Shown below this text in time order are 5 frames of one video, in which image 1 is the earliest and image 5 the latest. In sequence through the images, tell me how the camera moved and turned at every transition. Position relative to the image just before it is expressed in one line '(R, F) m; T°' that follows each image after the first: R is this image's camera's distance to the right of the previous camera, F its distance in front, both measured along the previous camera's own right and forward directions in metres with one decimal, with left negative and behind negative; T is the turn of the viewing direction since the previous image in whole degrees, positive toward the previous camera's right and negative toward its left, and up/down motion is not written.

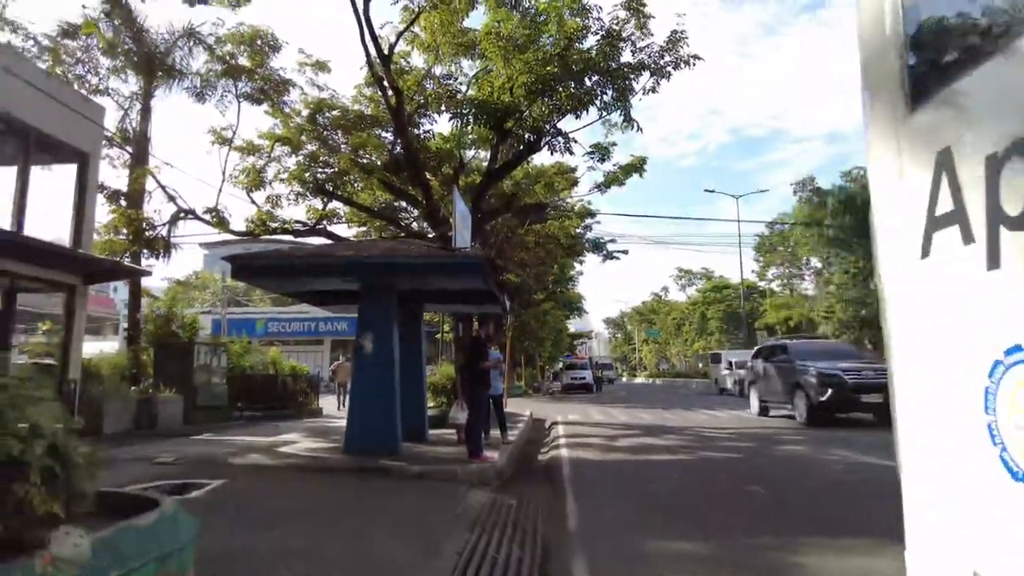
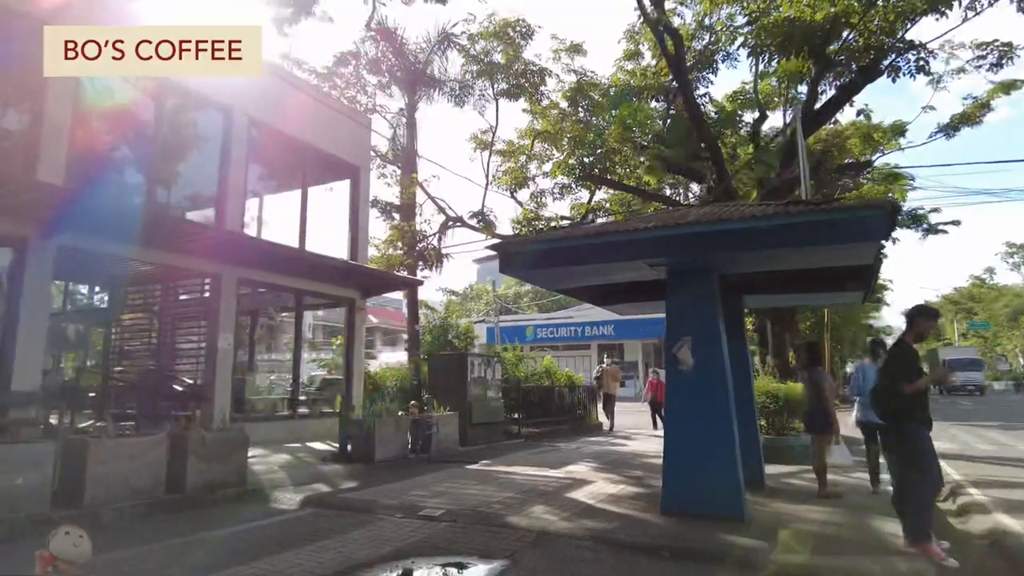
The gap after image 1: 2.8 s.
(-1.0, +2.5) m; -22°
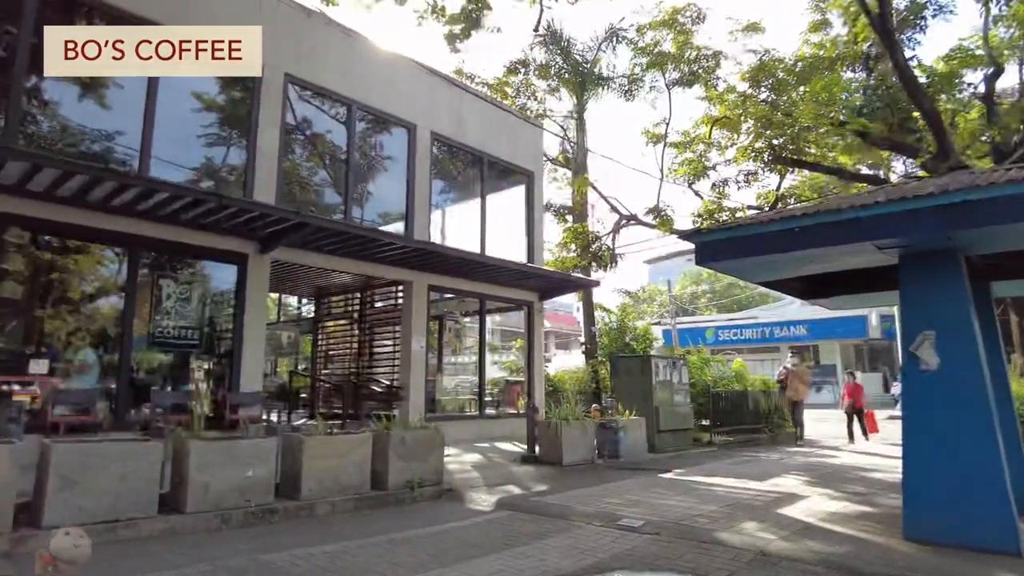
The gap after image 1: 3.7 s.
(-0.2, +0.3) m; -15°
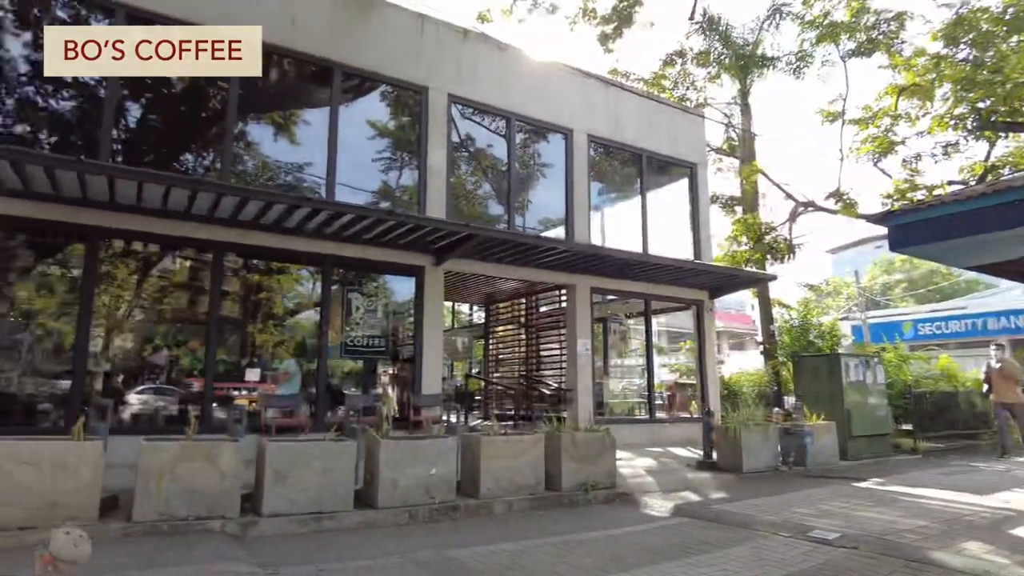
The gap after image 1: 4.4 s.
(0.0, 0.0) m; -14°
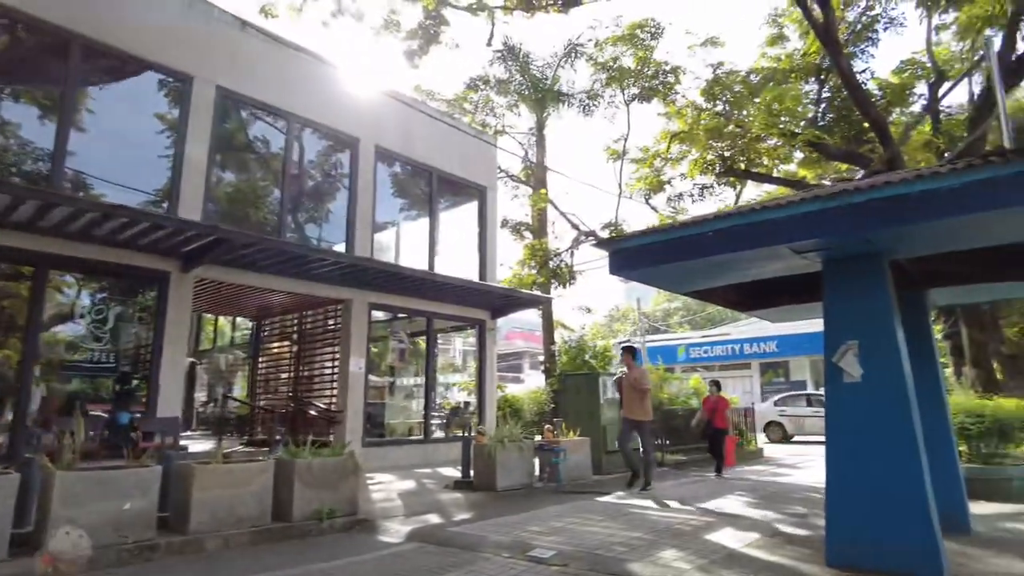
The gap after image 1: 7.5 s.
(+0.8, +0.2) m; +16°
